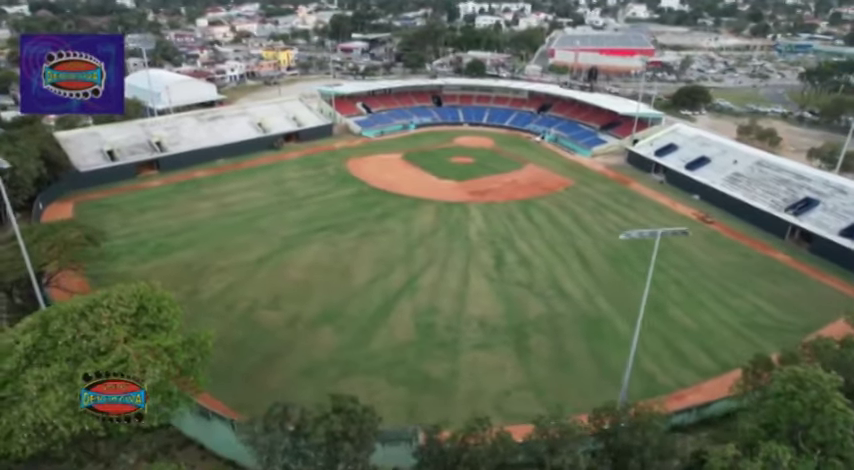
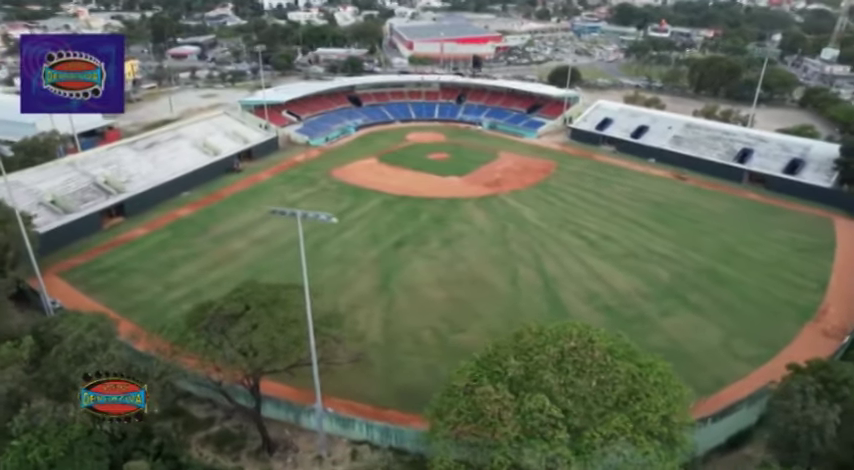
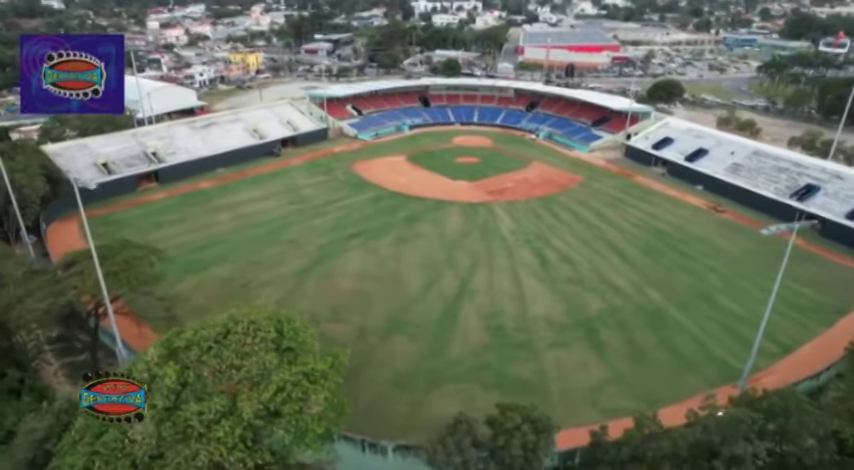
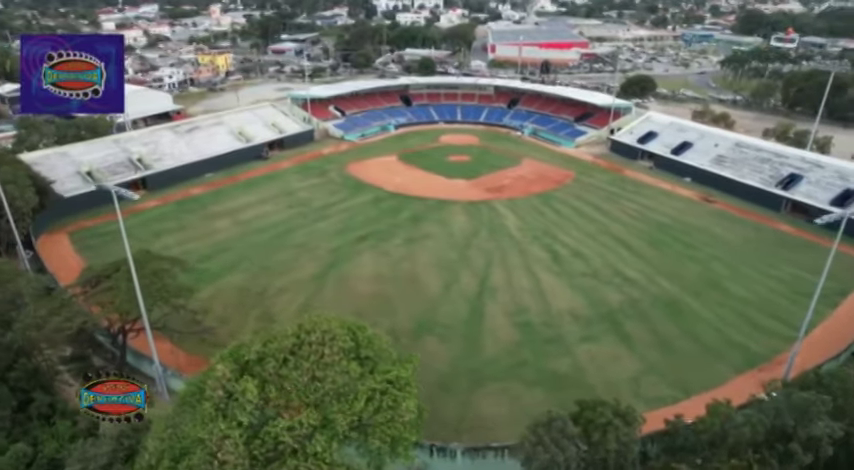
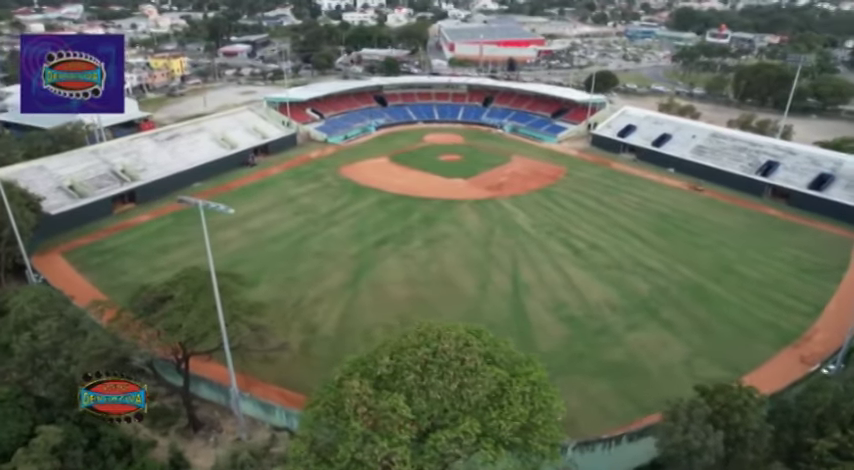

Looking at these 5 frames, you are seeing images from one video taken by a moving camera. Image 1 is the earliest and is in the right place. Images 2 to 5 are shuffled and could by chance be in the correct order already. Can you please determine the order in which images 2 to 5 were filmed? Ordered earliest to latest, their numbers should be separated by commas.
3, 4, 5, 2
